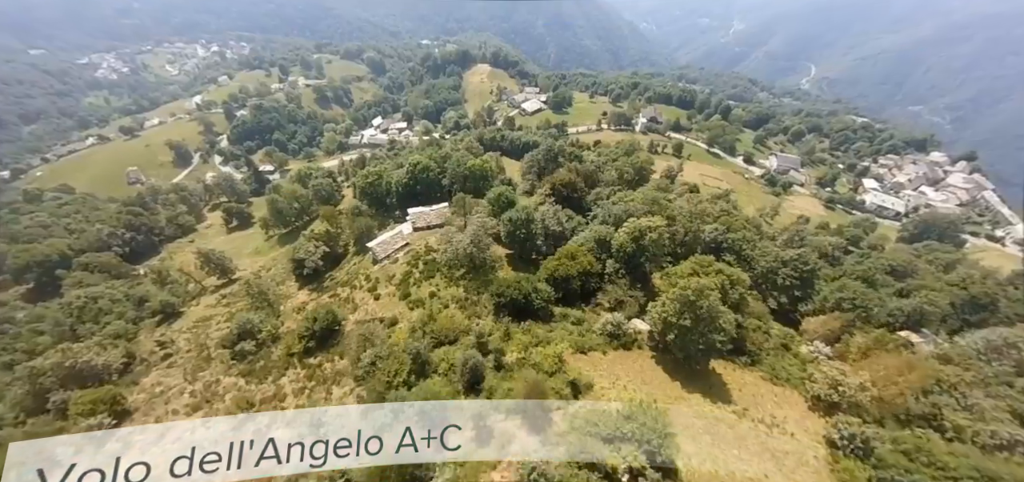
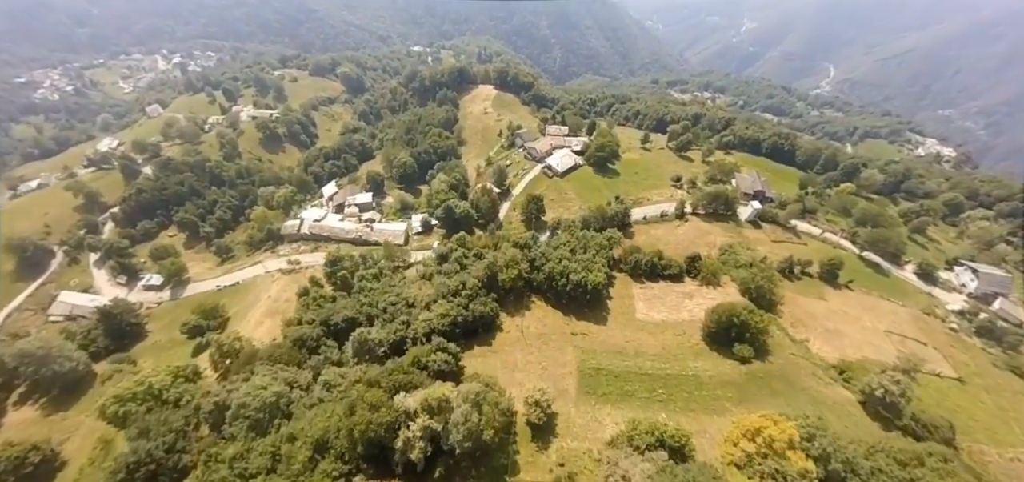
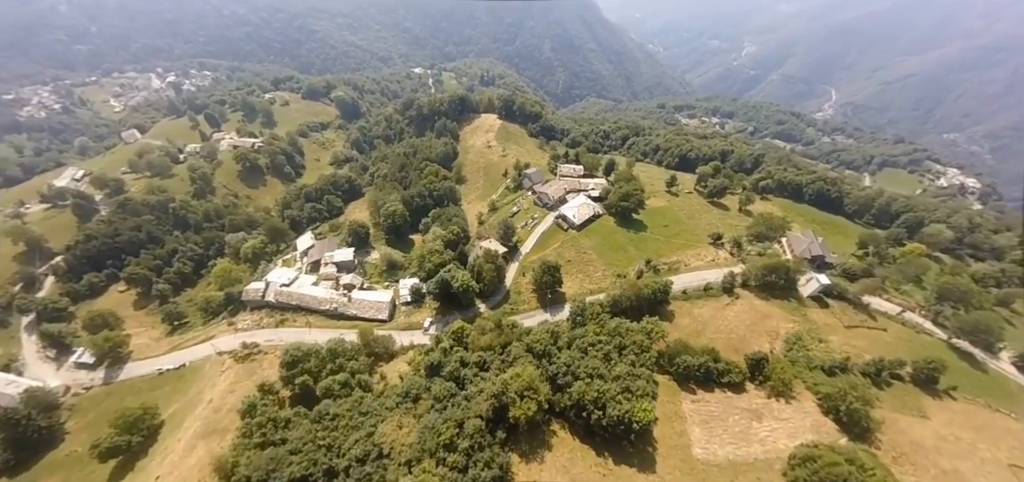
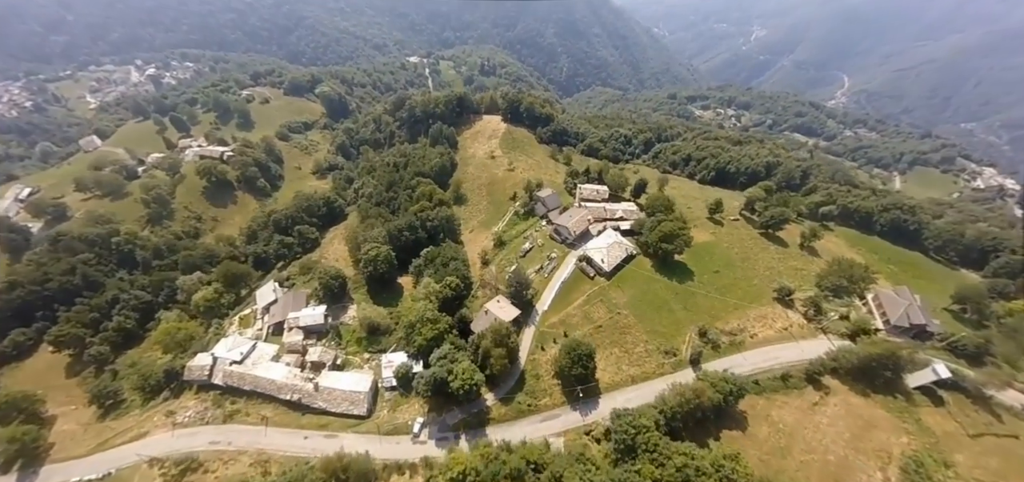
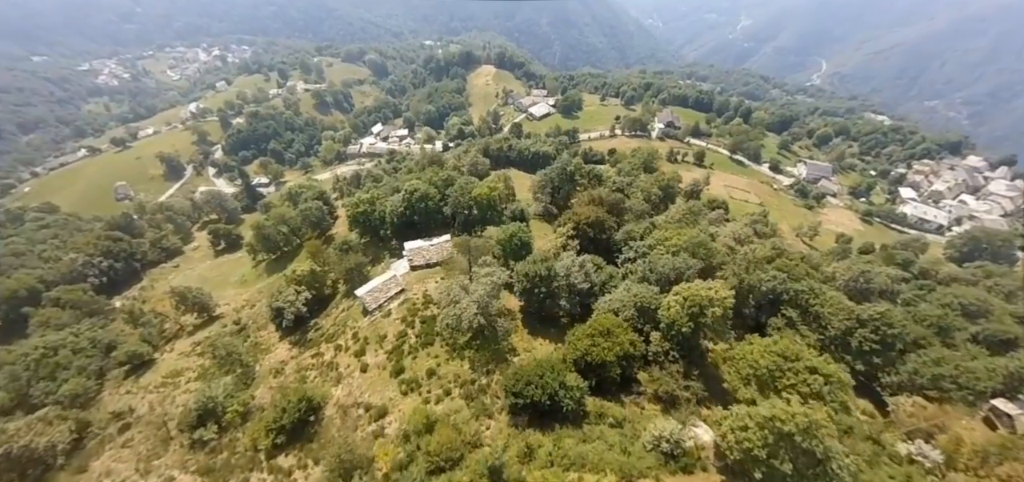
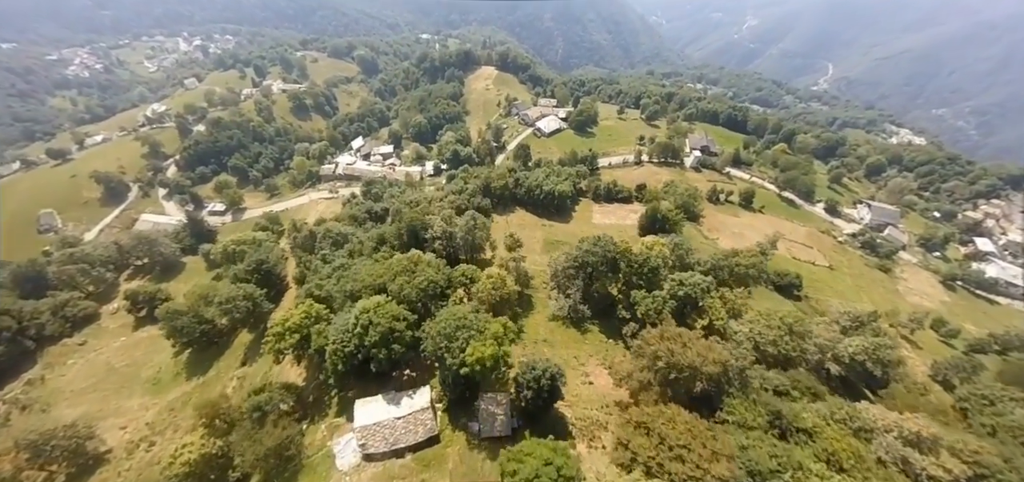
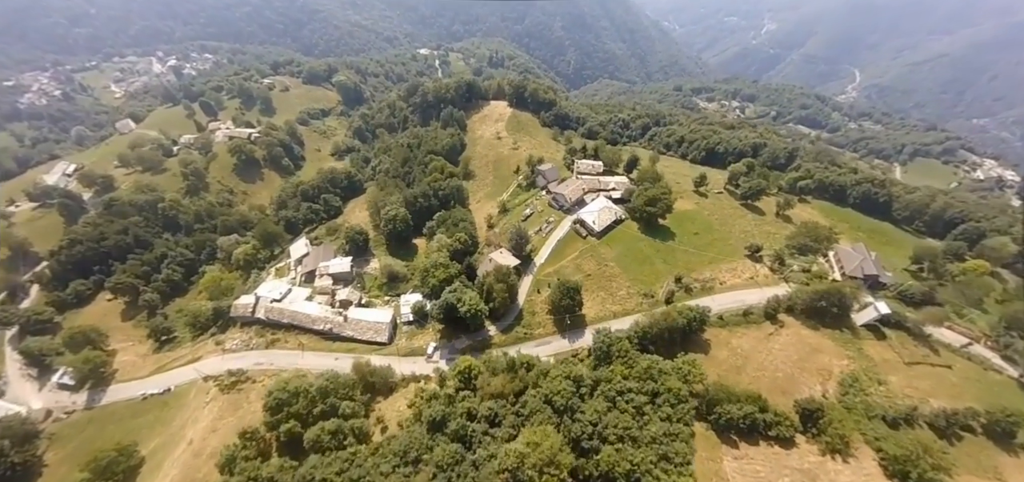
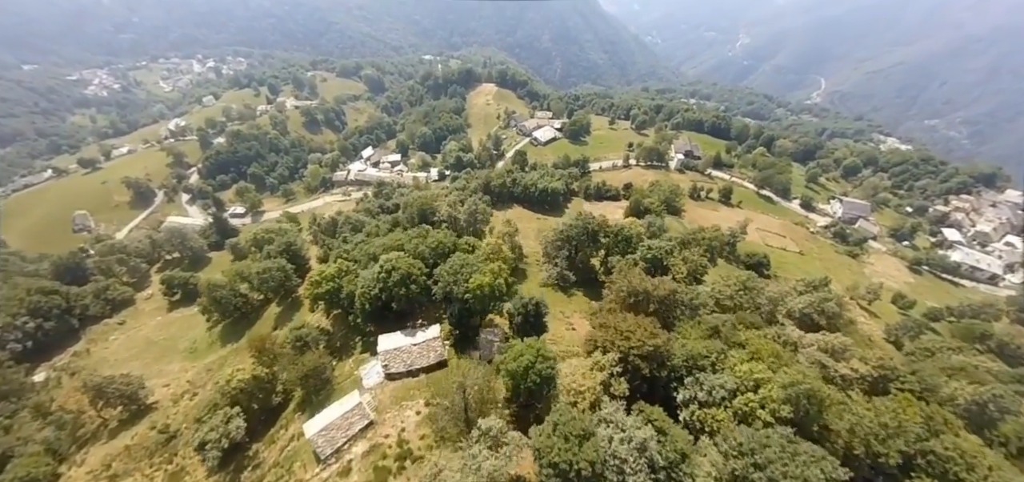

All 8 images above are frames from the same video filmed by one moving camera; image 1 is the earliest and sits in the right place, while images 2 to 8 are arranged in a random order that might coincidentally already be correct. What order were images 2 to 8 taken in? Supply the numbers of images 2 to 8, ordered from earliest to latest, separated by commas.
5, 8, 6, 2, 3, 7, 4
